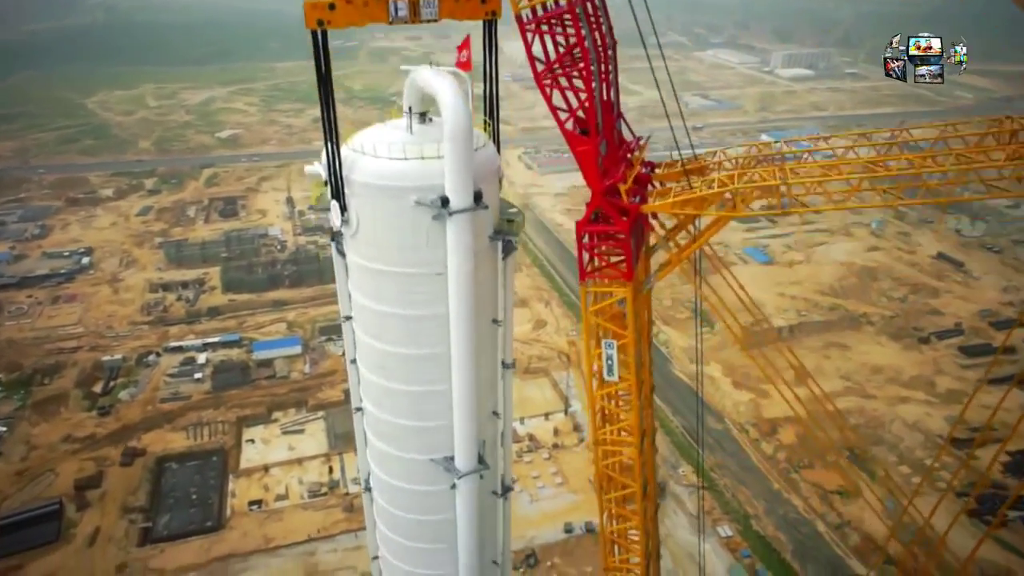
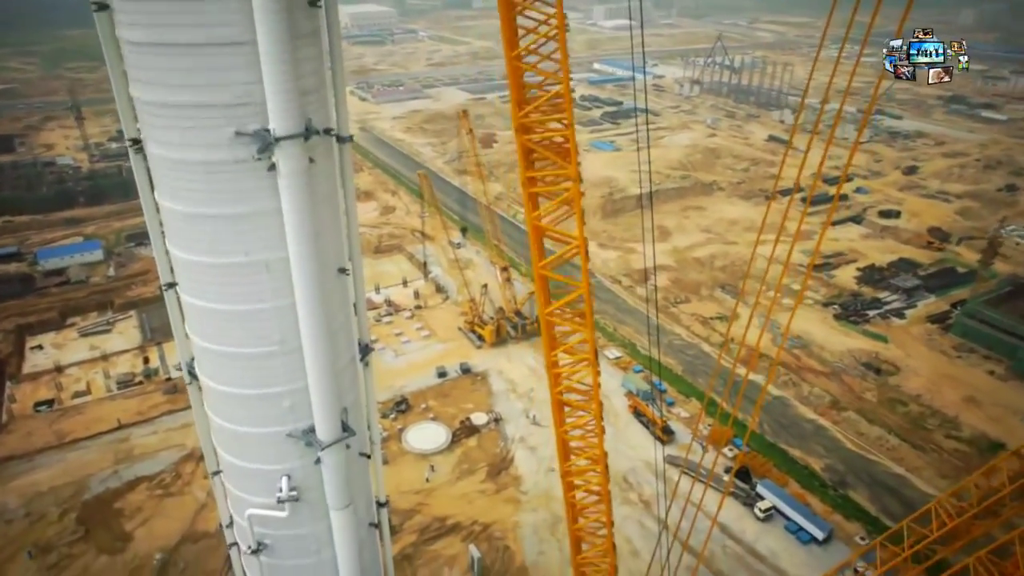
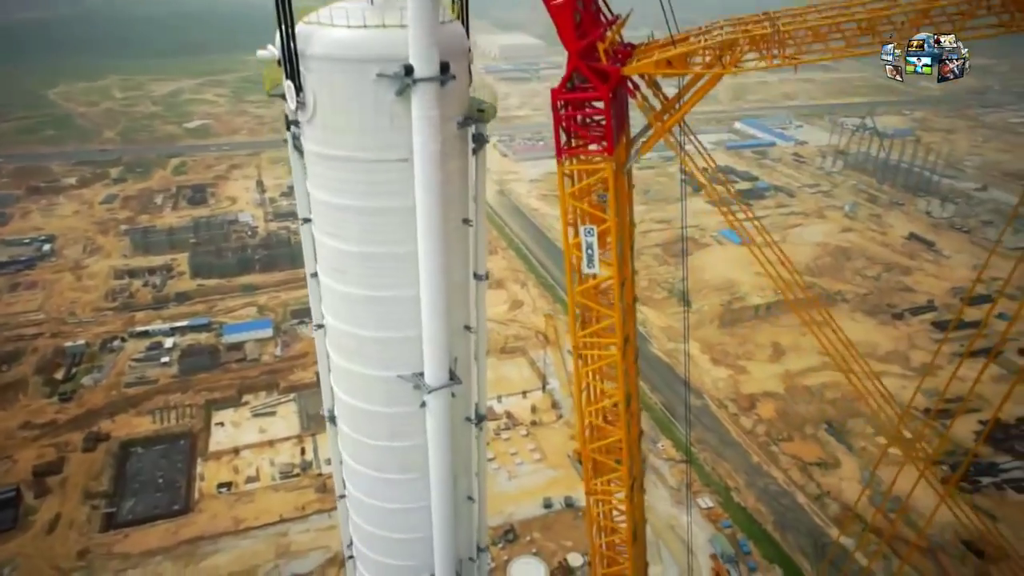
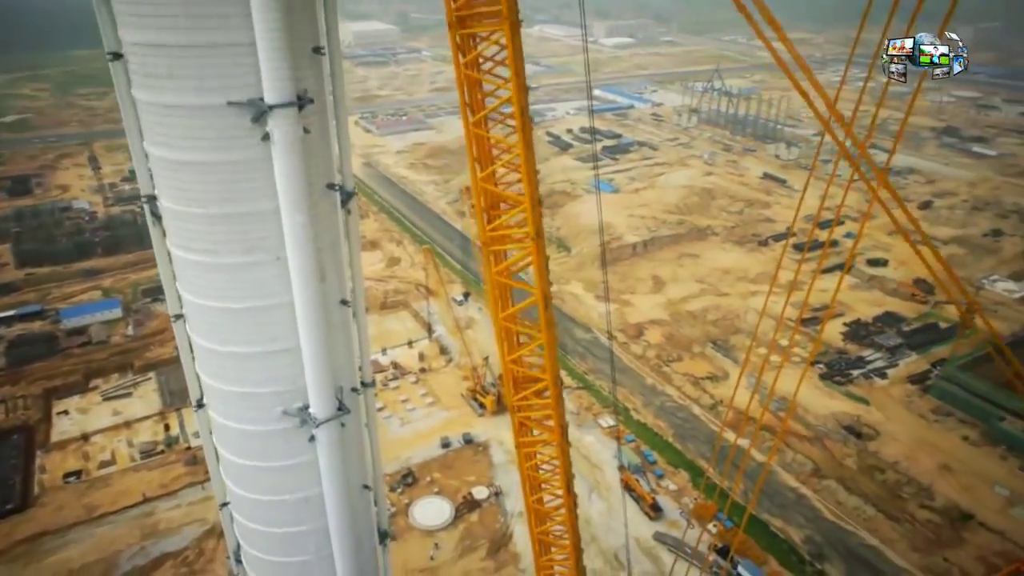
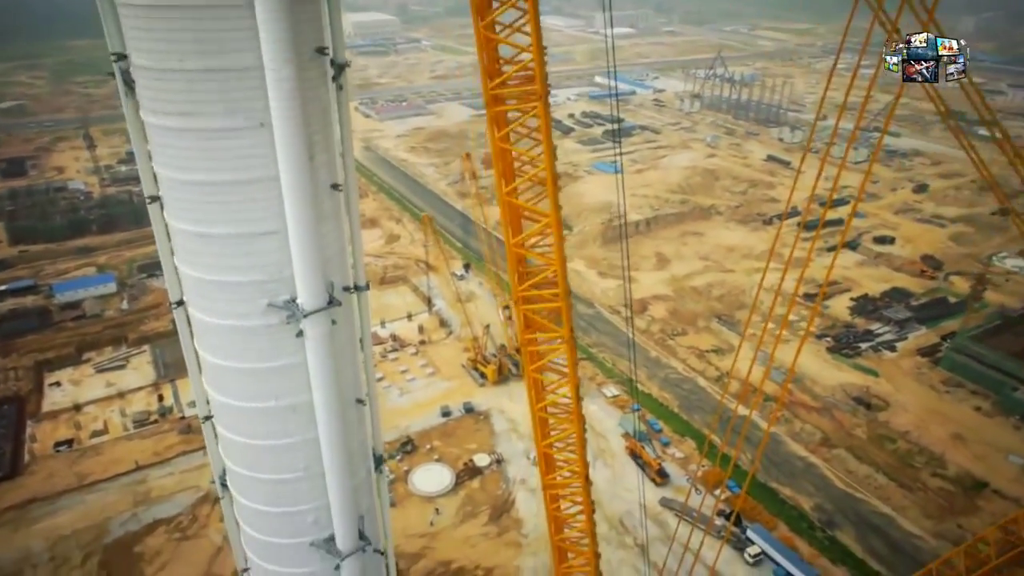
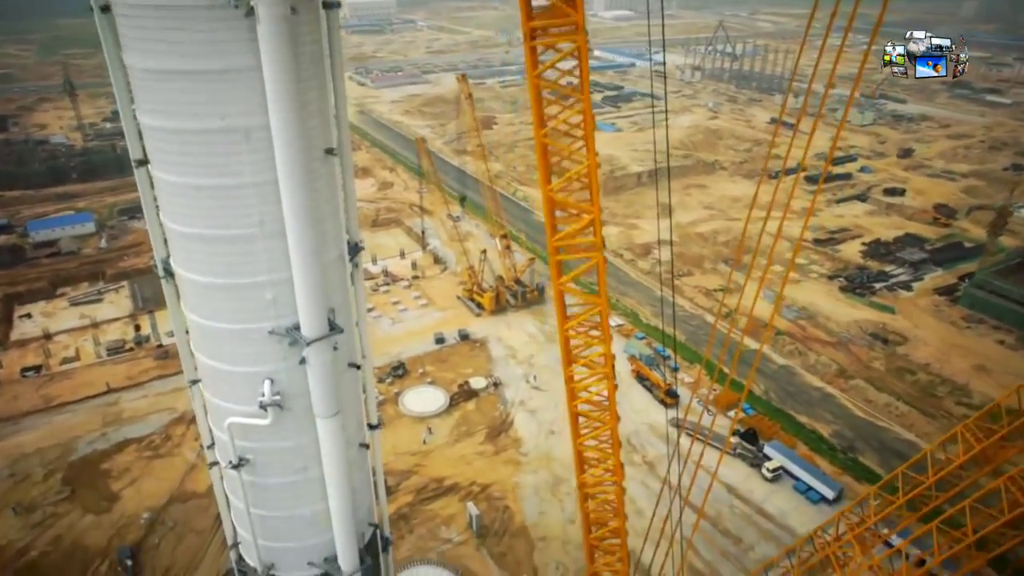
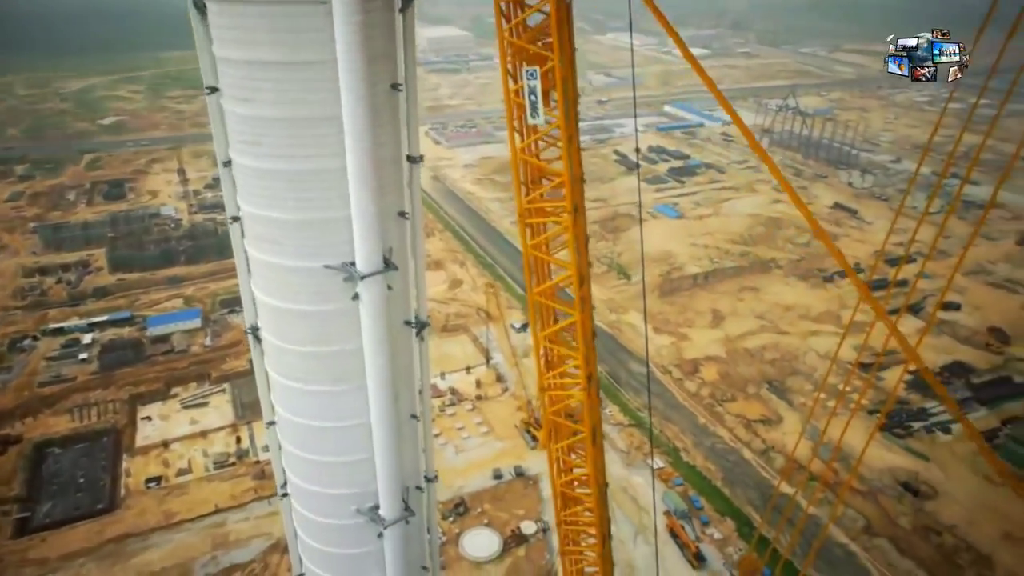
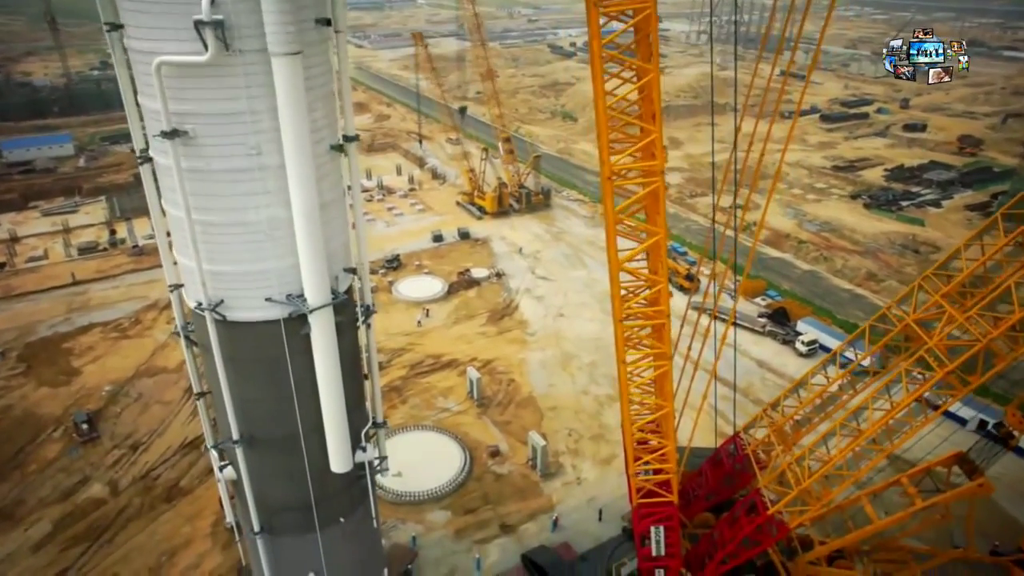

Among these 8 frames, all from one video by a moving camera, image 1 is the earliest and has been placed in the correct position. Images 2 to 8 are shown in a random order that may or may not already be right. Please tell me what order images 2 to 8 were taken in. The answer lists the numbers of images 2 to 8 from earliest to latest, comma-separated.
3, 7, 4, 5, 2, 6, 8
